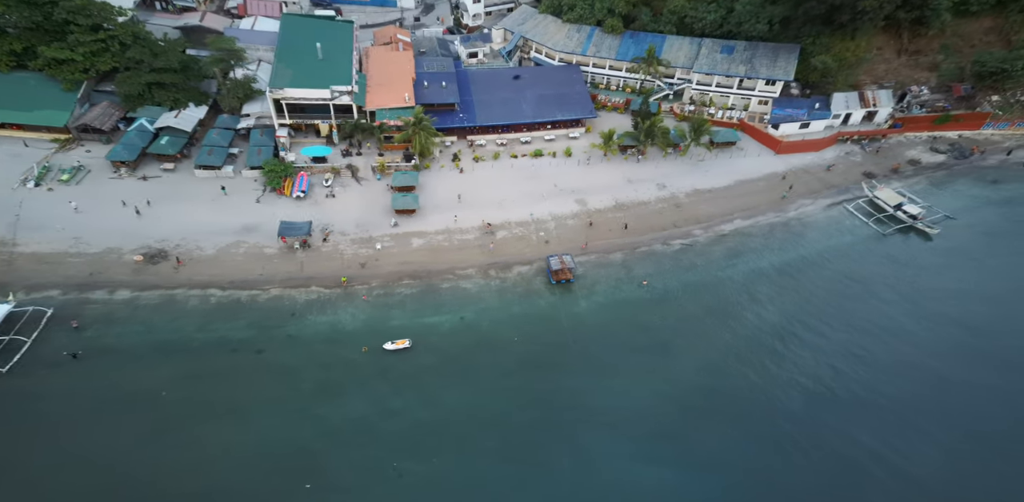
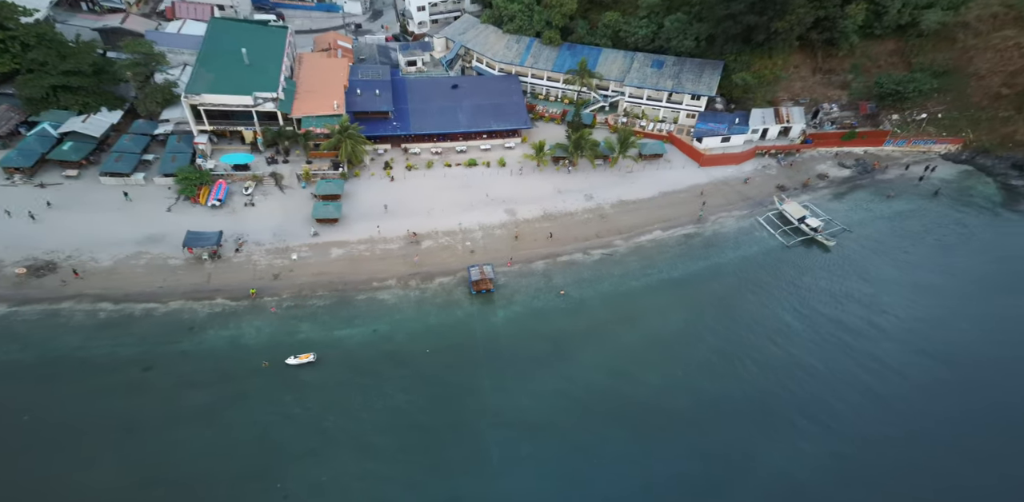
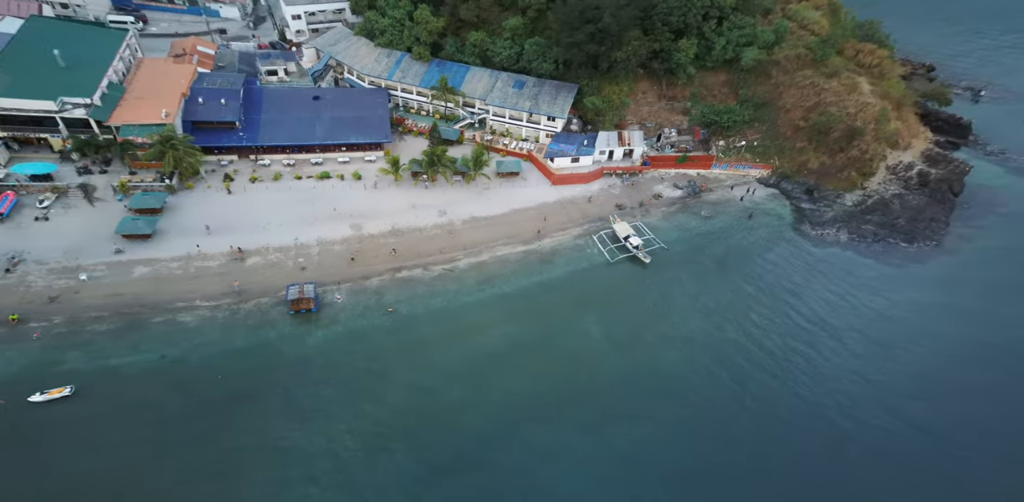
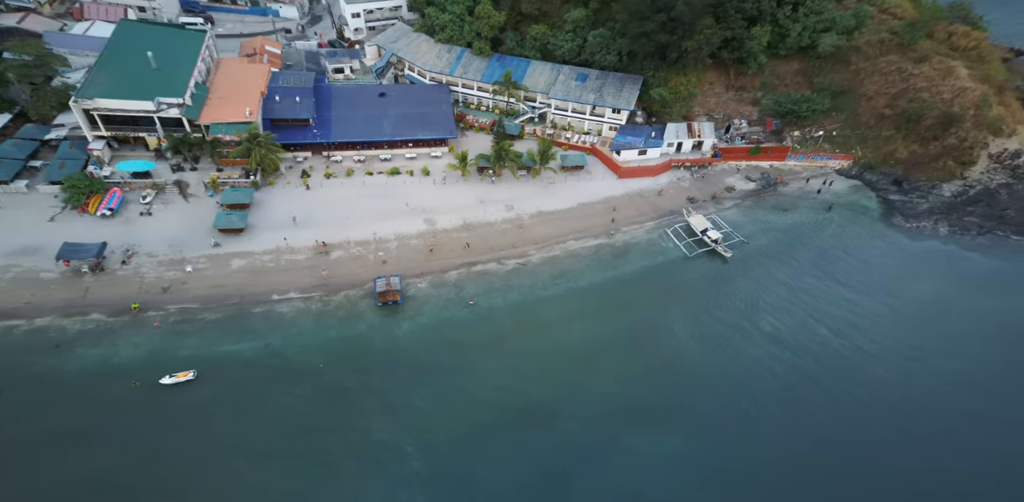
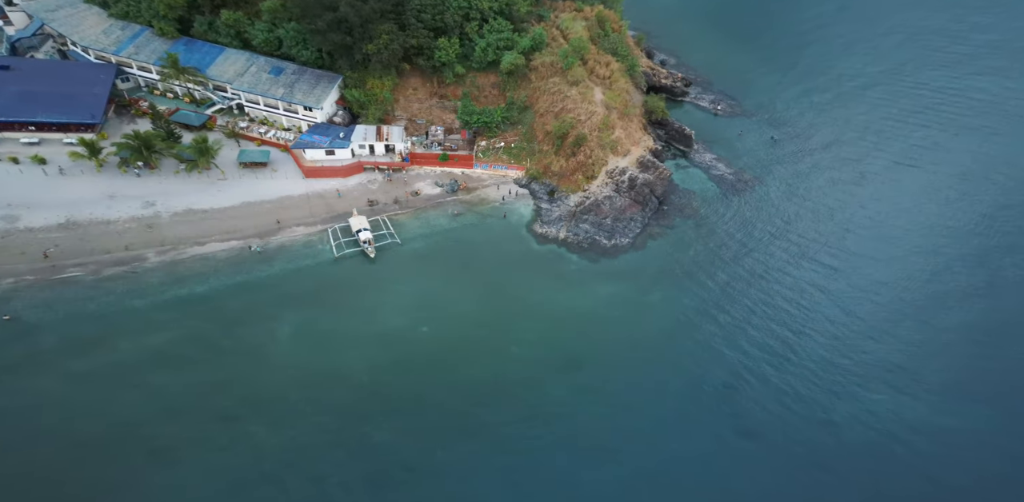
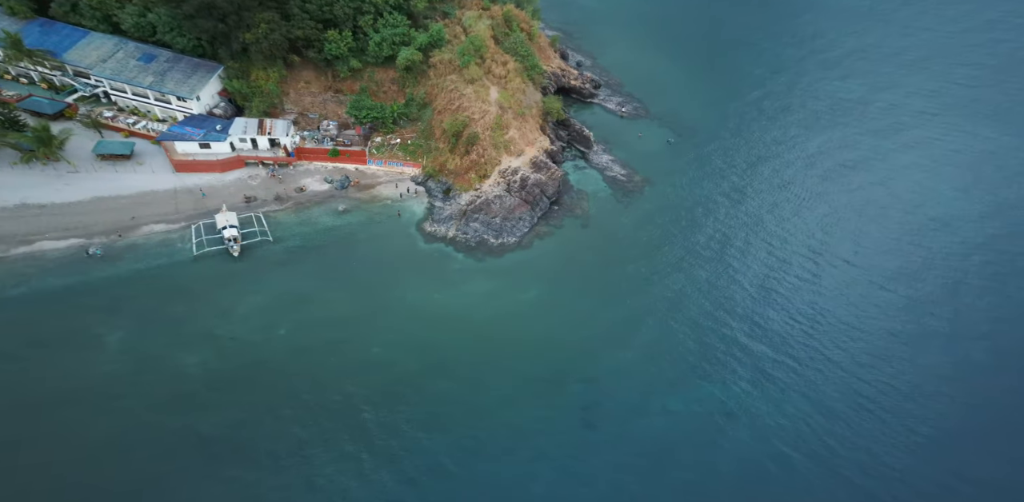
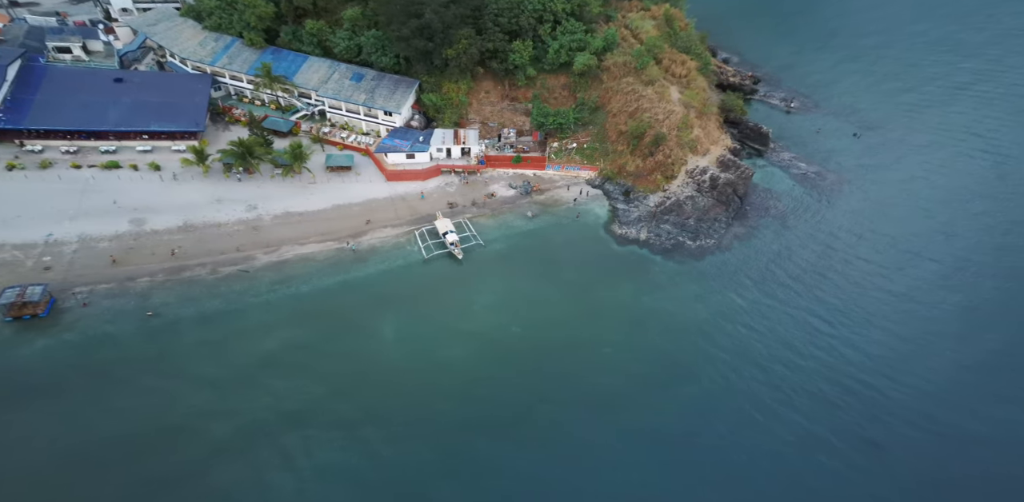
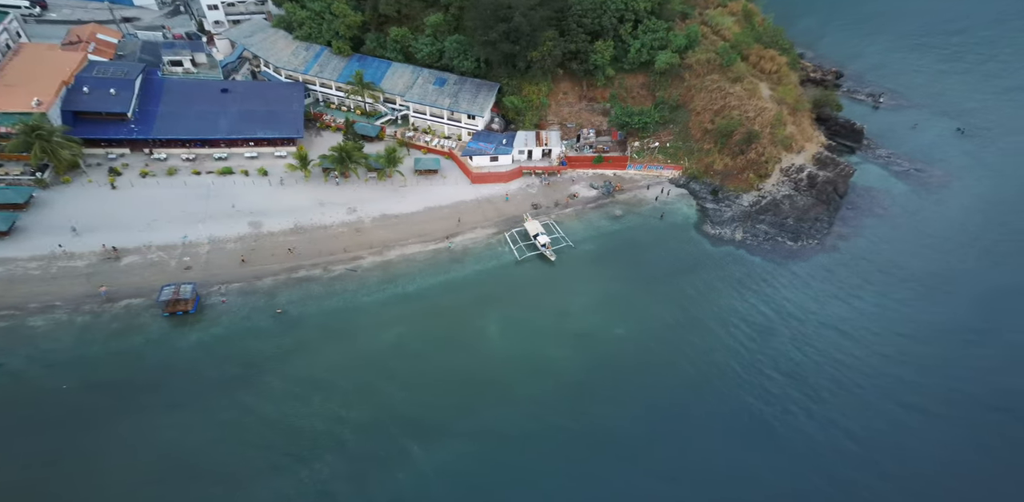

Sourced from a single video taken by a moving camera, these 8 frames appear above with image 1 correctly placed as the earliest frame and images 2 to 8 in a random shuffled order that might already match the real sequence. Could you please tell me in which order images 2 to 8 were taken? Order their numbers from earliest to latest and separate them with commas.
2, 4, 3, 8, 7, 5, 6
